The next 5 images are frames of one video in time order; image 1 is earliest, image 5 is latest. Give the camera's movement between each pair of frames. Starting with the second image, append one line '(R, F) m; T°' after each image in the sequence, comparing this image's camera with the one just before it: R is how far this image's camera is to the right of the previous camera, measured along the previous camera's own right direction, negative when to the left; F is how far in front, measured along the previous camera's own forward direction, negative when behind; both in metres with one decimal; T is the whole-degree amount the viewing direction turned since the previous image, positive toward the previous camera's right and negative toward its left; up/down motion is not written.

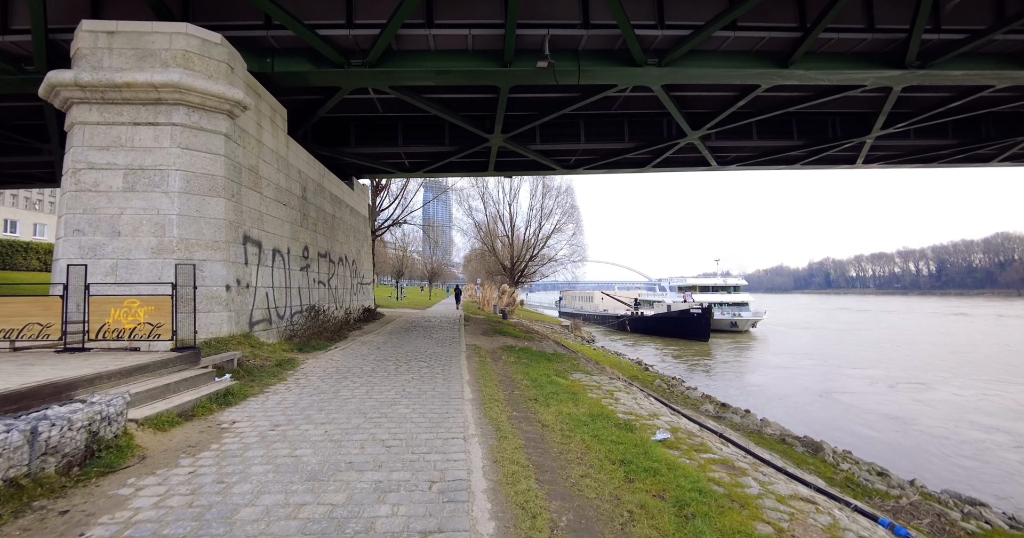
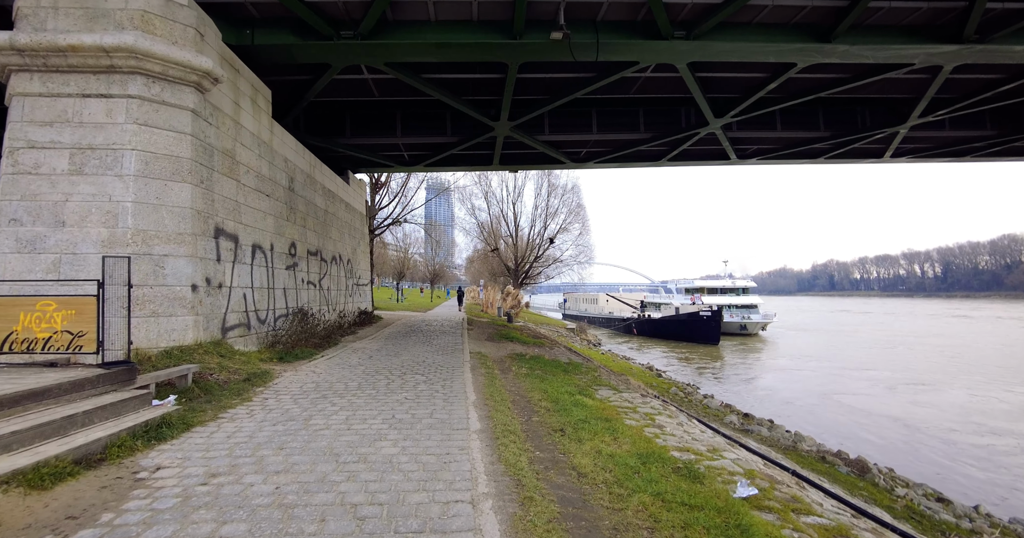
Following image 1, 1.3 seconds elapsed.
(-0.2, +1.1) m; 0°
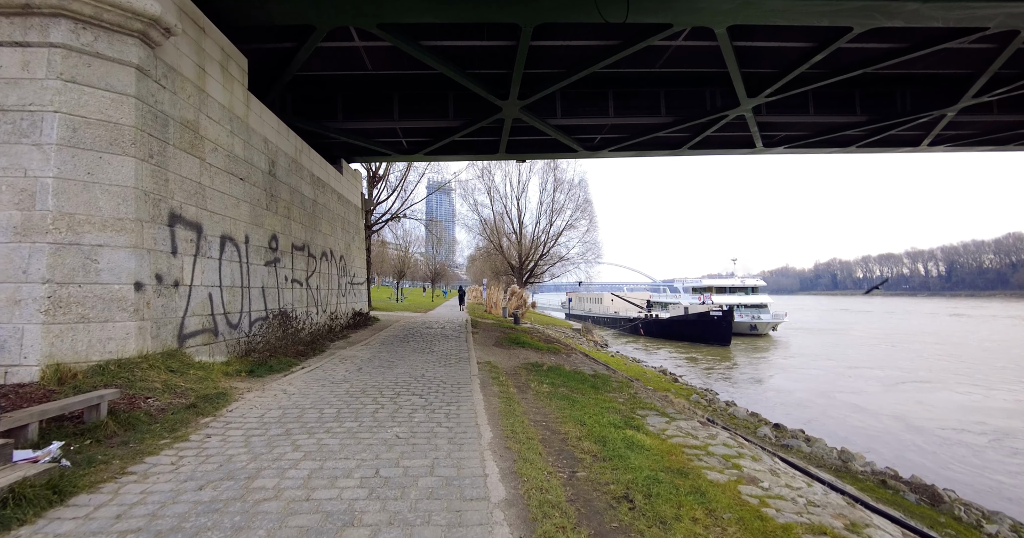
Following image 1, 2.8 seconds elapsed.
(-0.3, +1.3) m; 0°
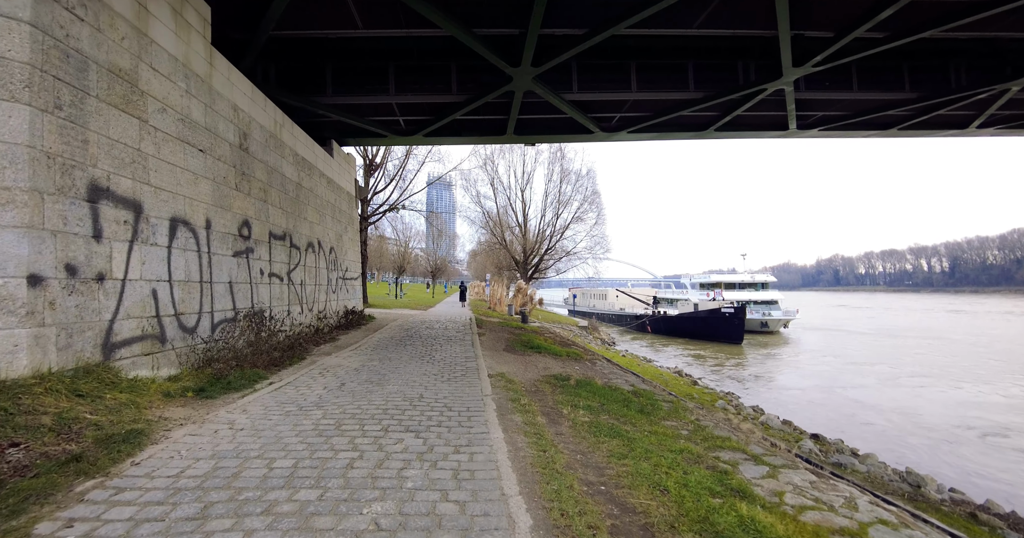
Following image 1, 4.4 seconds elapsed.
(-0.3, +1.4) m; 0°
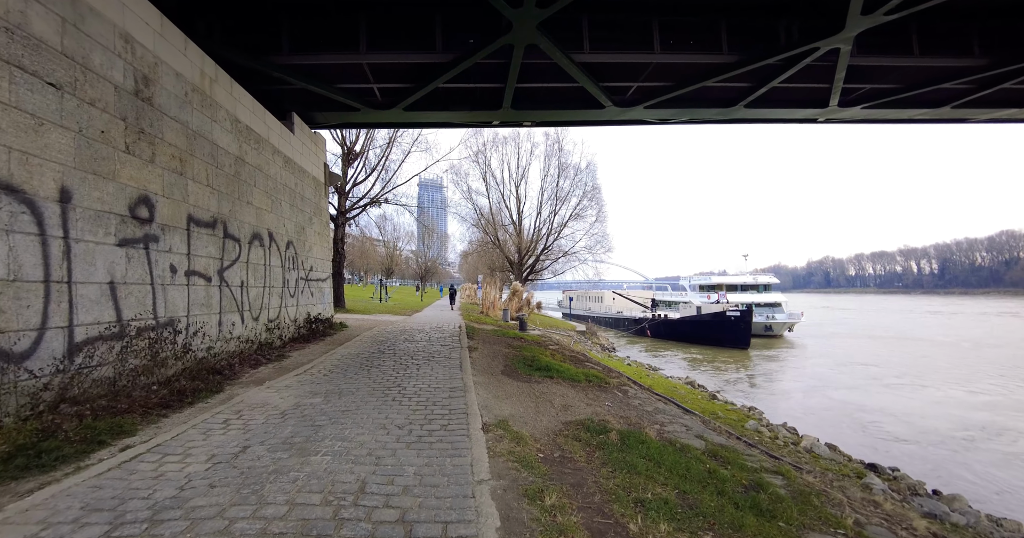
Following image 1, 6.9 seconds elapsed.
(-0.1, +2.2) m; +1°
